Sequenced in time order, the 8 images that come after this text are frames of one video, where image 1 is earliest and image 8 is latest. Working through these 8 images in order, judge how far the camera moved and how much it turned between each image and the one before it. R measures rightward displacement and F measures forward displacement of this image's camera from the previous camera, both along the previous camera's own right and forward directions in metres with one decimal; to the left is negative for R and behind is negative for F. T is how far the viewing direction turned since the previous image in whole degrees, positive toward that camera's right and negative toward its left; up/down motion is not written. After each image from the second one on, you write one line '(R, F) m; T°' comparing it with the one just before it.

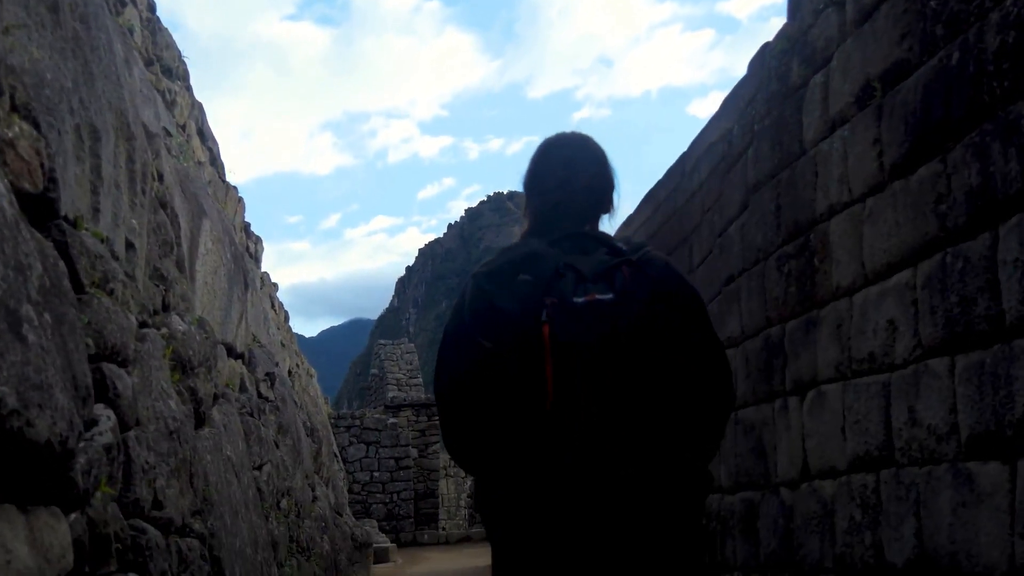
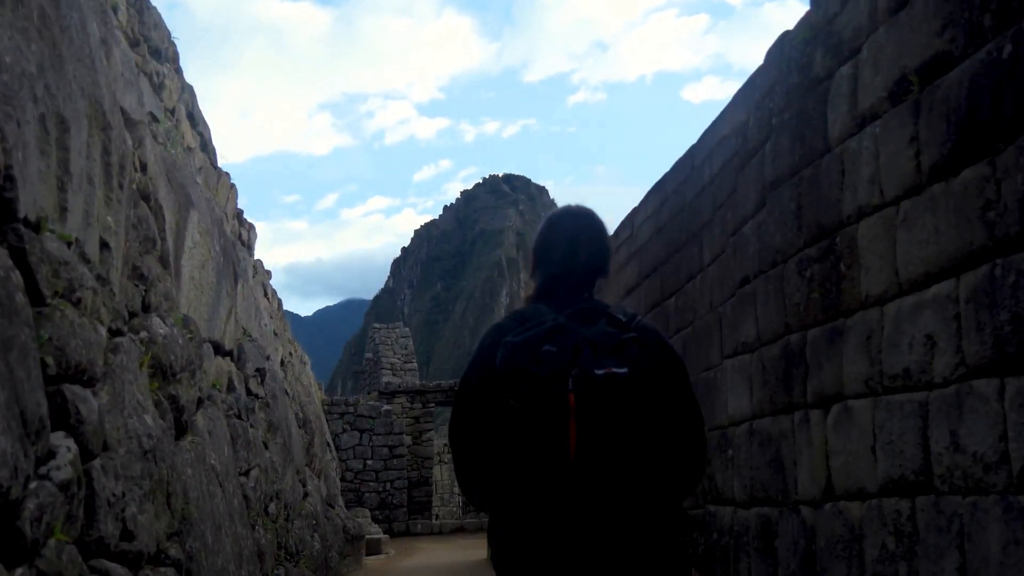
(0.0, +0.3) m; 0°
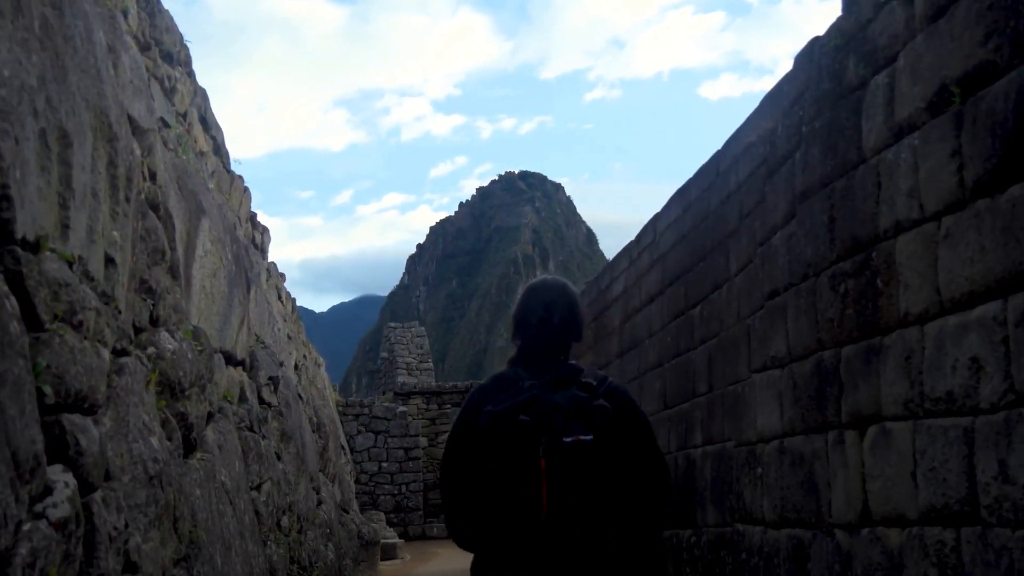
(0.0, +0.1) m; -1°
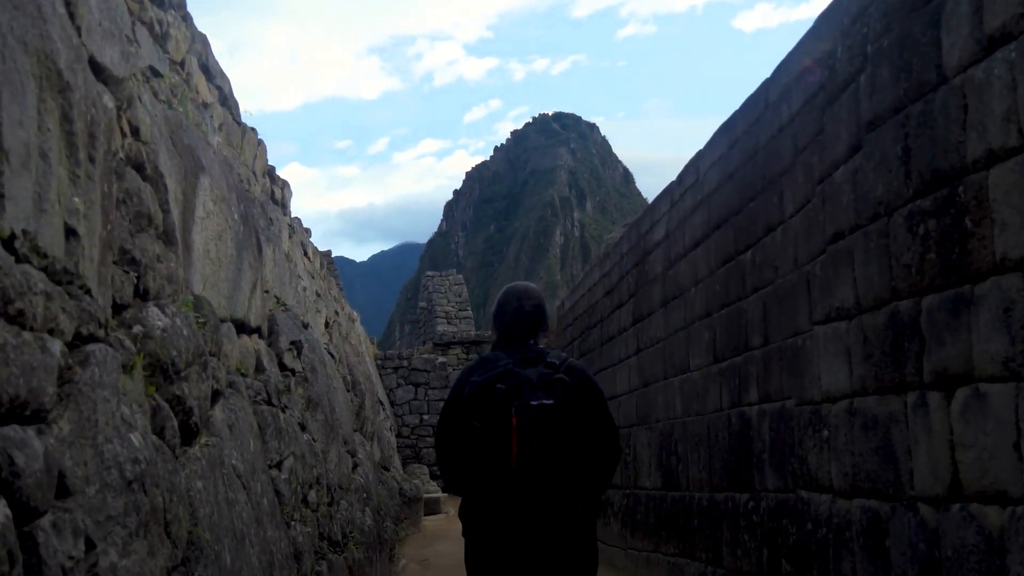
(0.0, +0.4) m; -2°
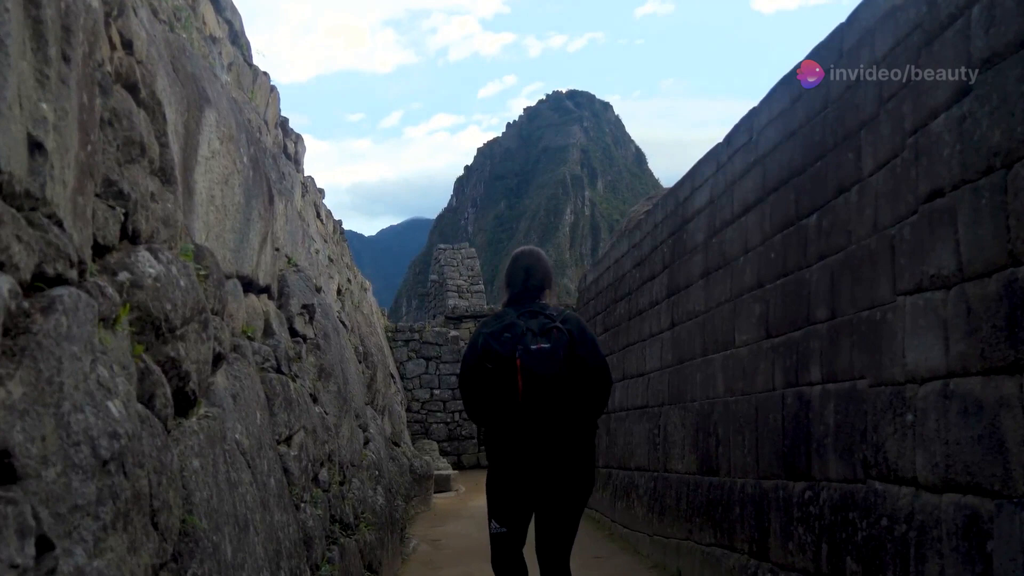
(-0.1, +0.5) m; 0°
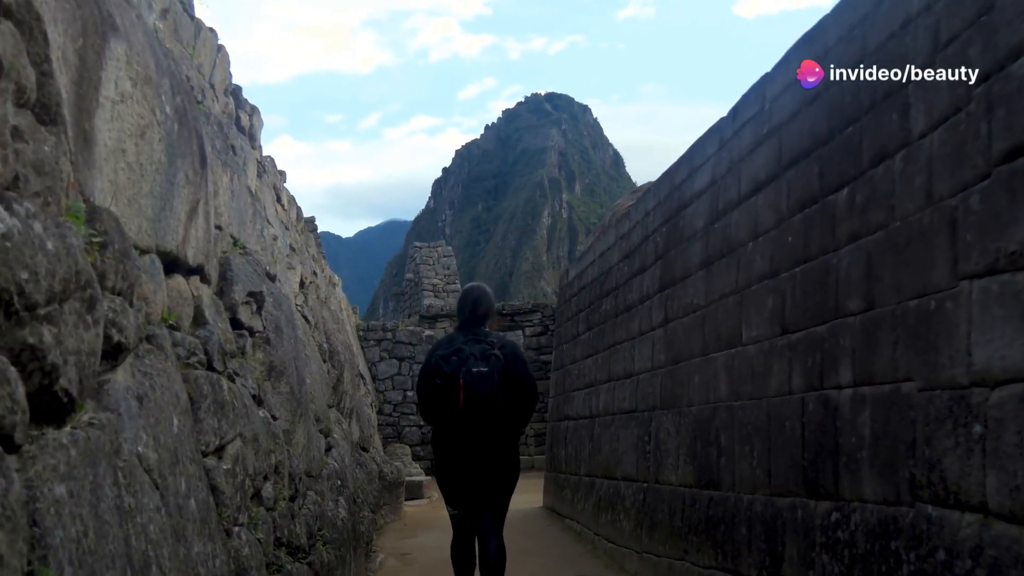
(0.0, +0.7) m; +1°
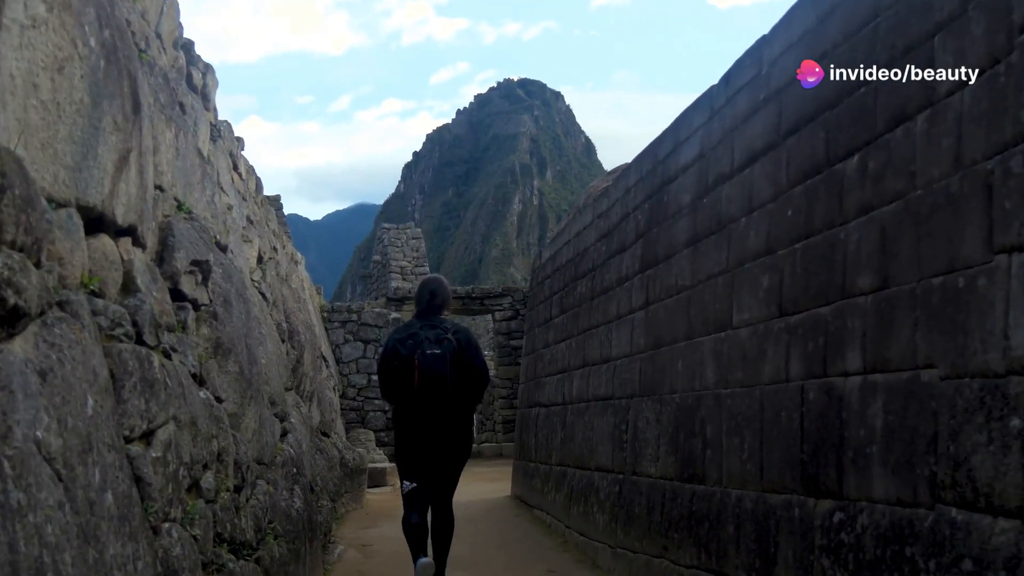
(0.0, +0.4) m; +2°
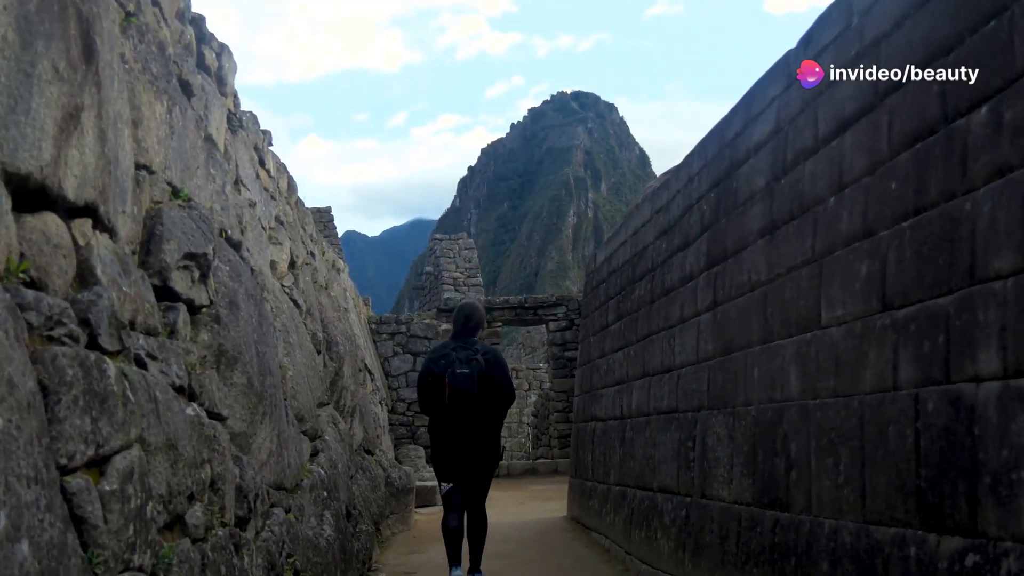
(0.0, +0.6) m; -3°
